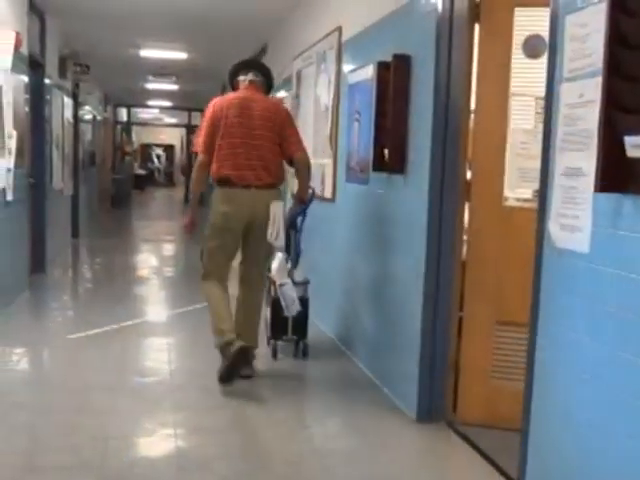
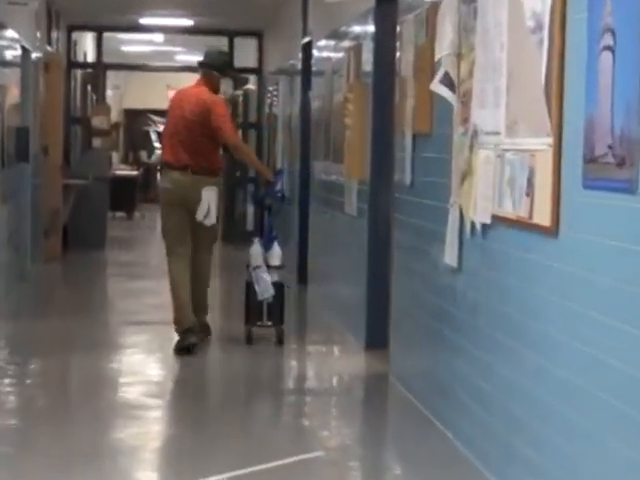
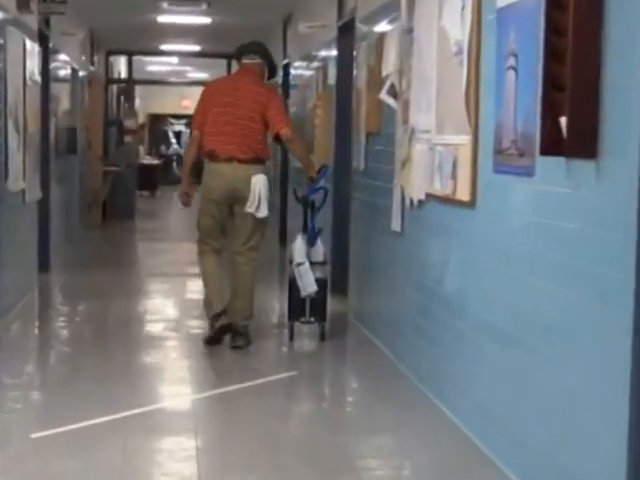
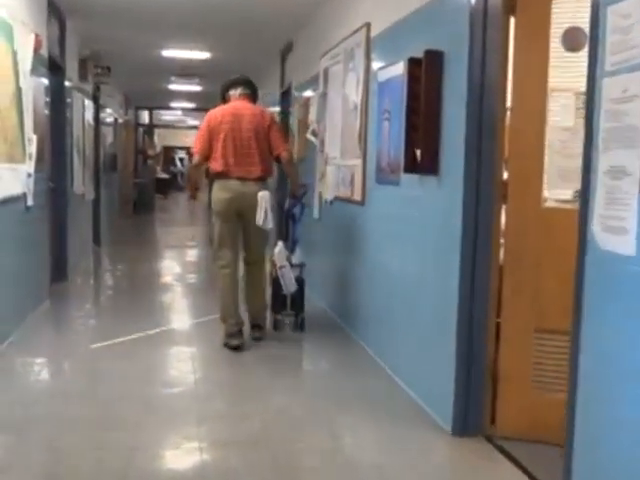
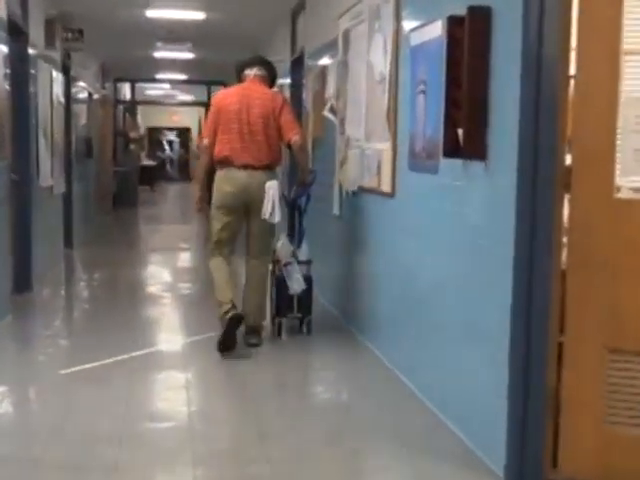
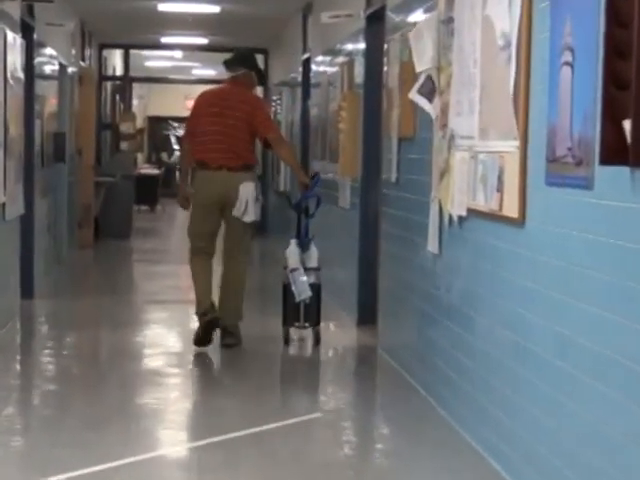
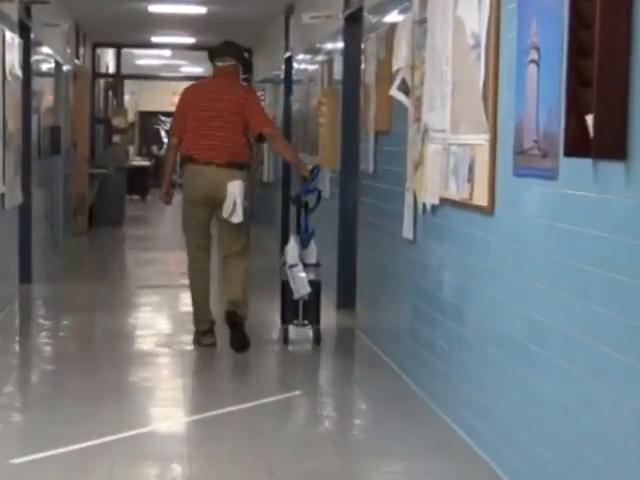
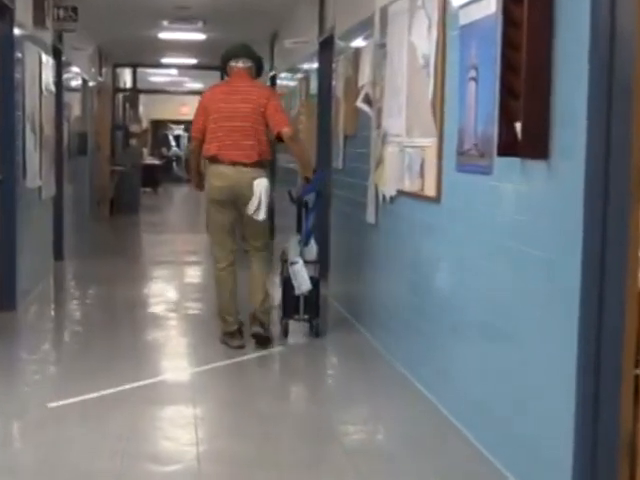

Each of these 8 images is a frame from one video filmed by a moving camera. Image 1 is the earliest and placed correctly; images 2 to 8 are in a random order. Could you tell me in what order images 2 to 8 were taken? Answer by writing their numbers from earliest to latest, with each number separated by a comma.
4, 5, 8, 3, 7, 6, 2
